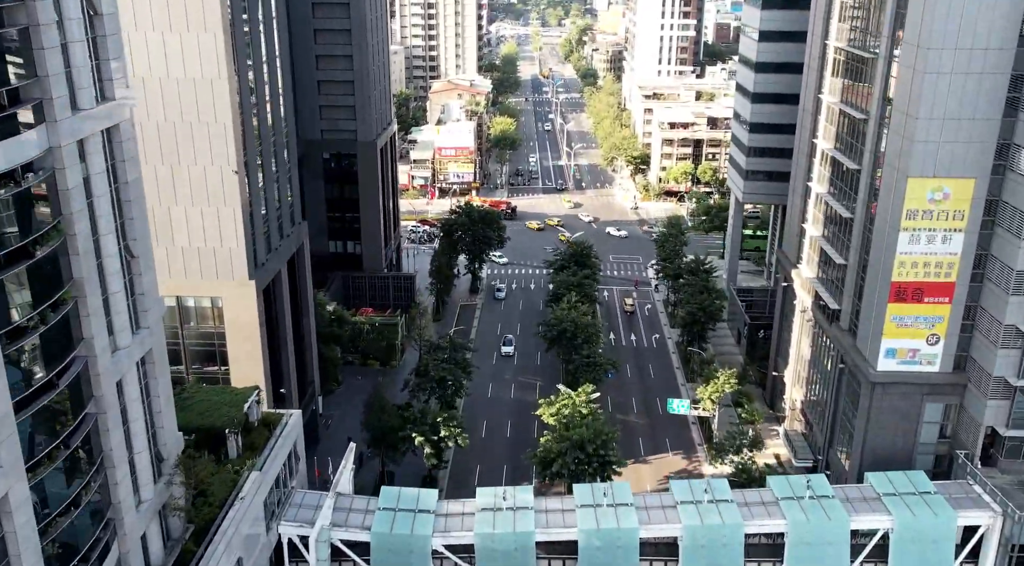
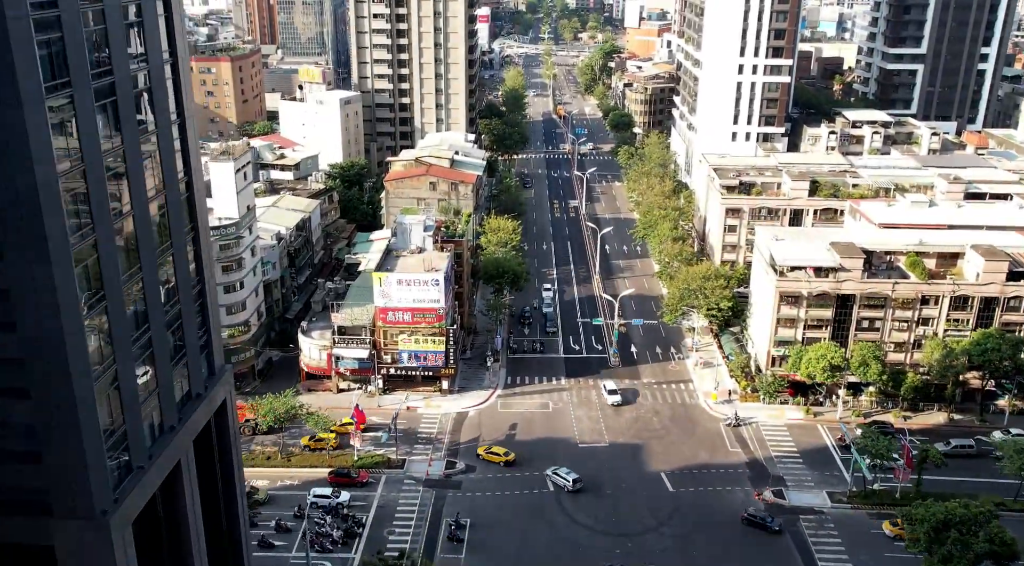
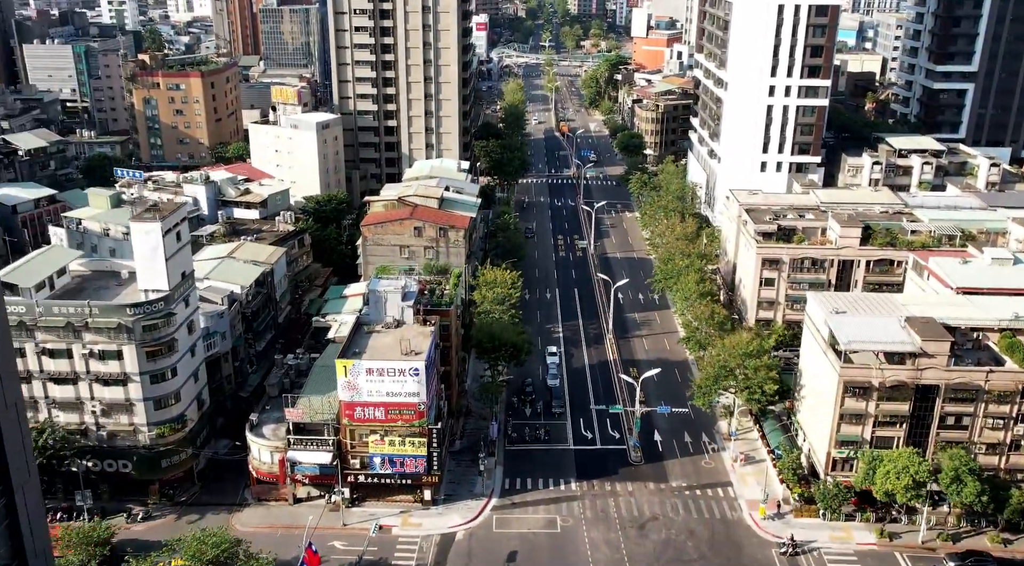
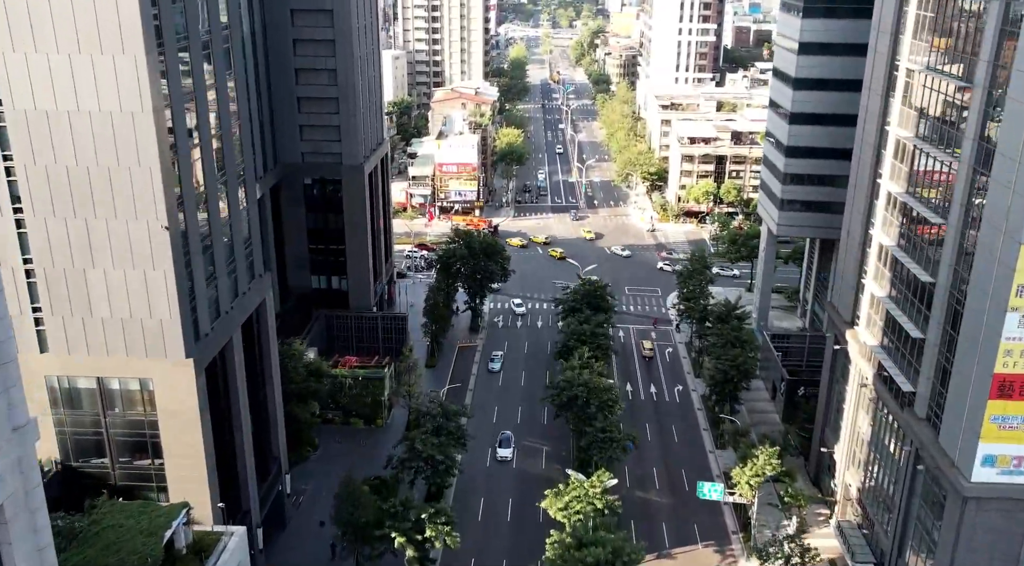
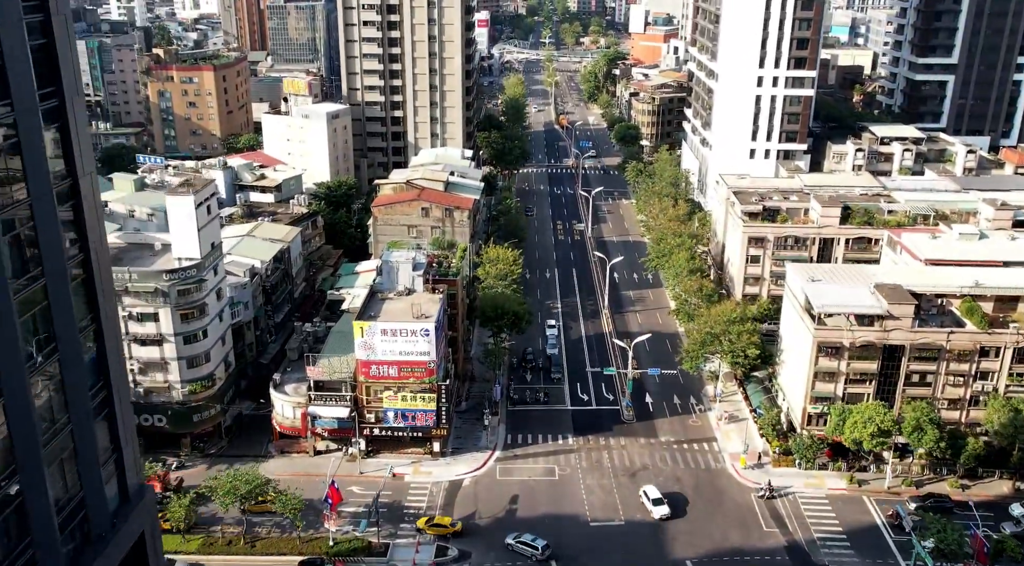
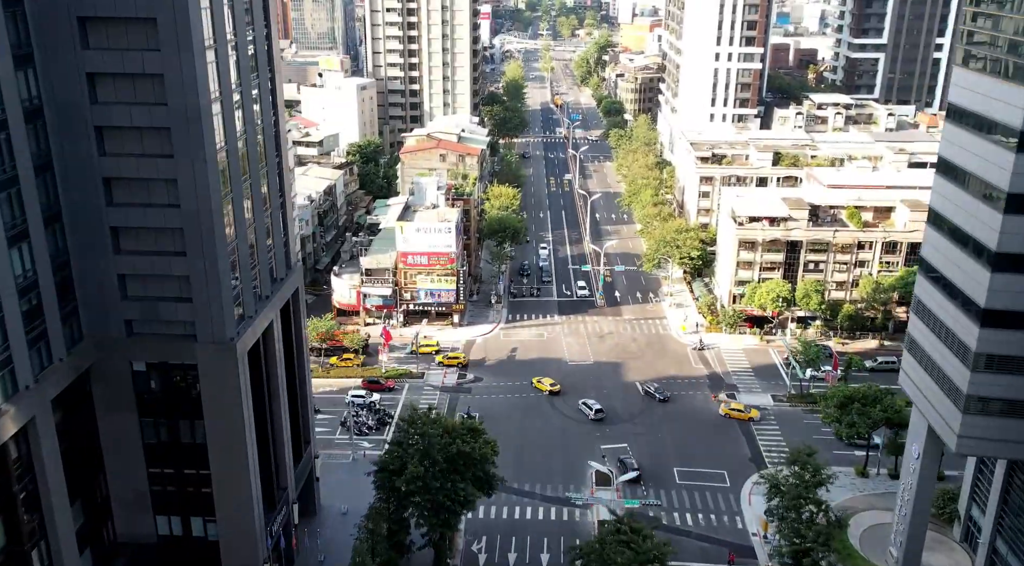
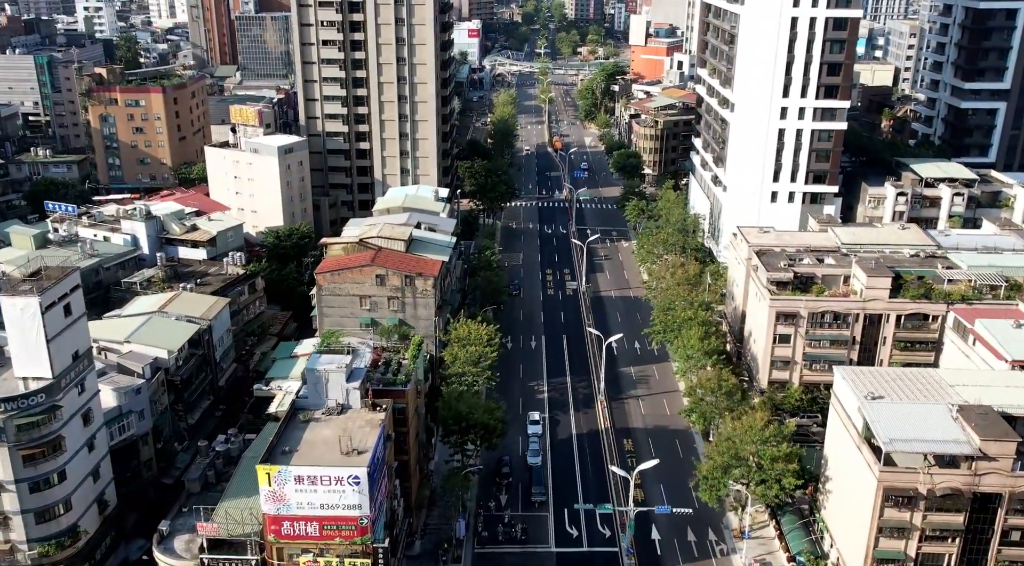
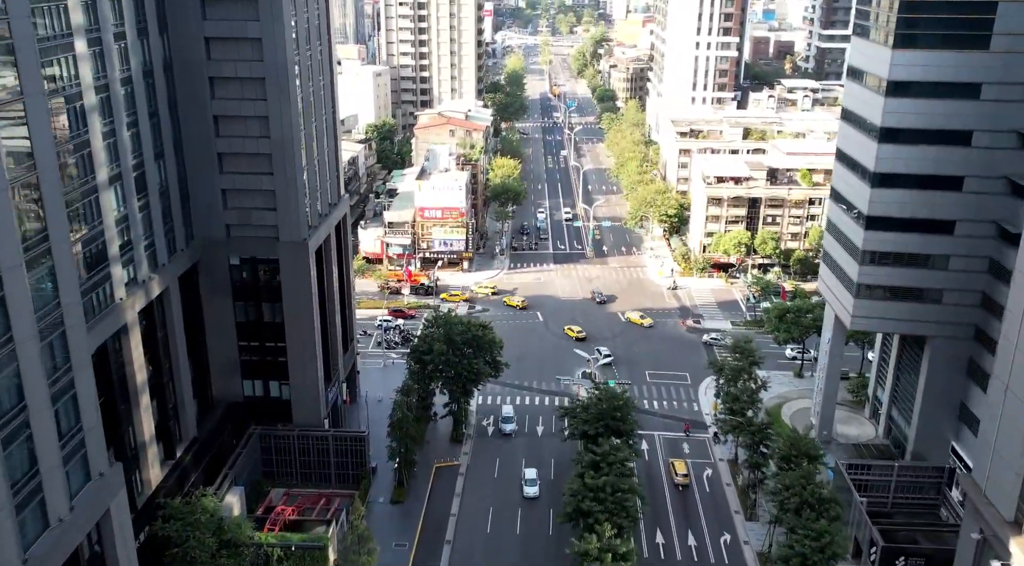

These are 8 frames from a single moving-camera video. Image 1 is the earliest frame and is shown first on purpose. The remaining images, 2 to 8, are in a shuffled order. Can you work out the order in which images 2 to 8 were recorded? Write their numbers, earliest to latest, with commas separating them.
4, 8, 6, 2, 5, 3, 7
